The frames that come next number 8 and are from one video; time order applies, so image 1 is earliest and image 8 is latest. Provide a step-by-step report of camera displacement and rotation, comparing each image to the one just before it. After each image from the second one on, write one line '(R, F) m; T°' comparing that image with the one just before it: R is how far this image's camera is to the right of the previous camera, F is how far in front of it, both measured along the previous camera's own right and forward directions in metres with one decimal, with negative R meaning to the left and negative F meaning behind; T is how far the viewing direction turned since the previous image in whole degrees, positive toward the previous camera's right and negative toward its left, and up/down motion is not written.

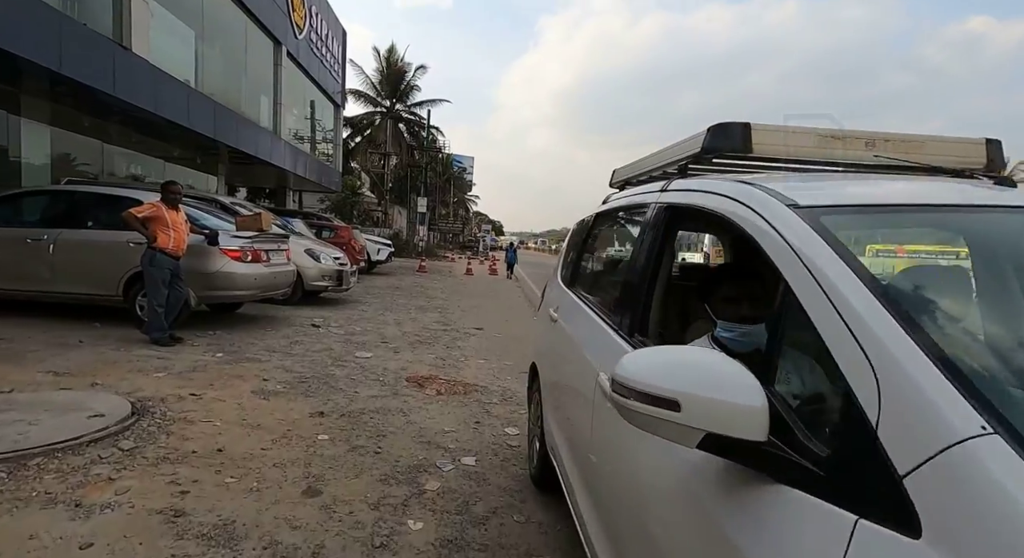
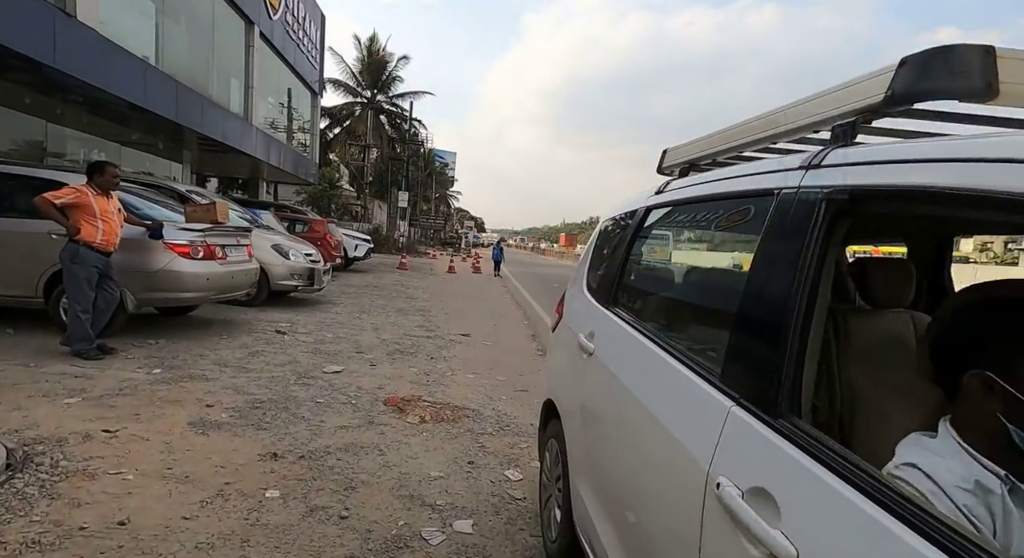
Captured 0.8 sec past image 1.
(-0.2, +0.8) m; +2°
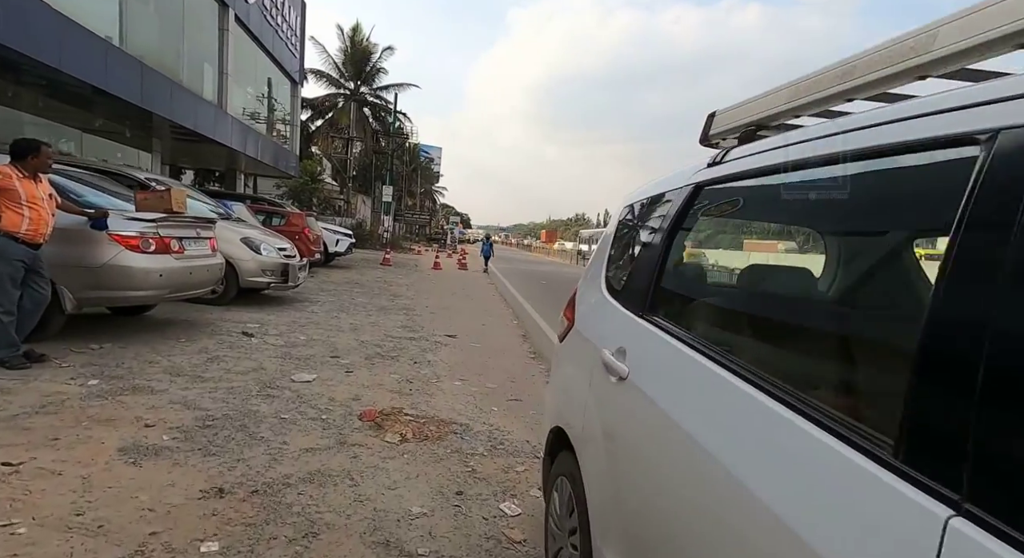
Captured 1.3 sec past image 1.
(-0.1, +0.6) m; +2°
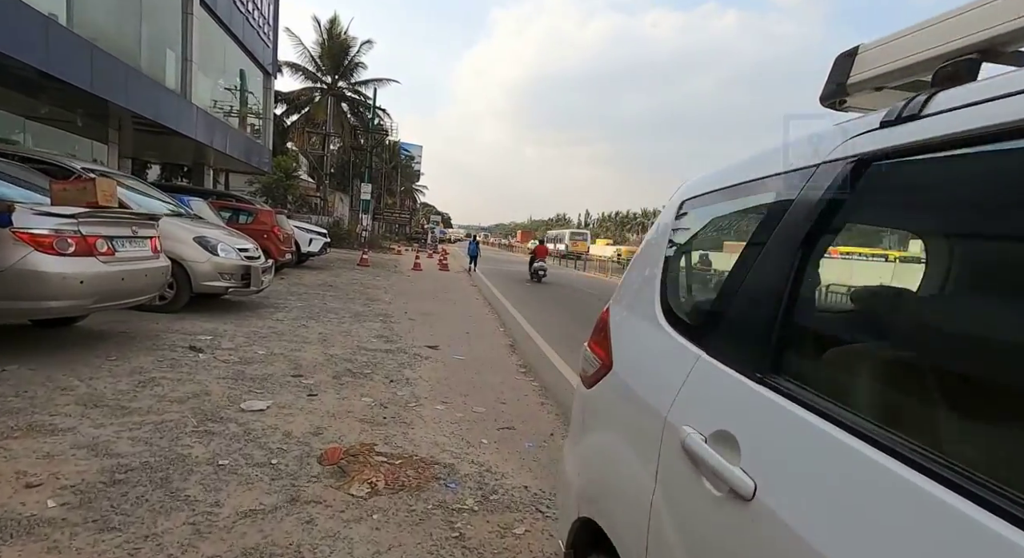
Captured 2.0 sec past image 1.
(-0.1, +0.7) m; +2°
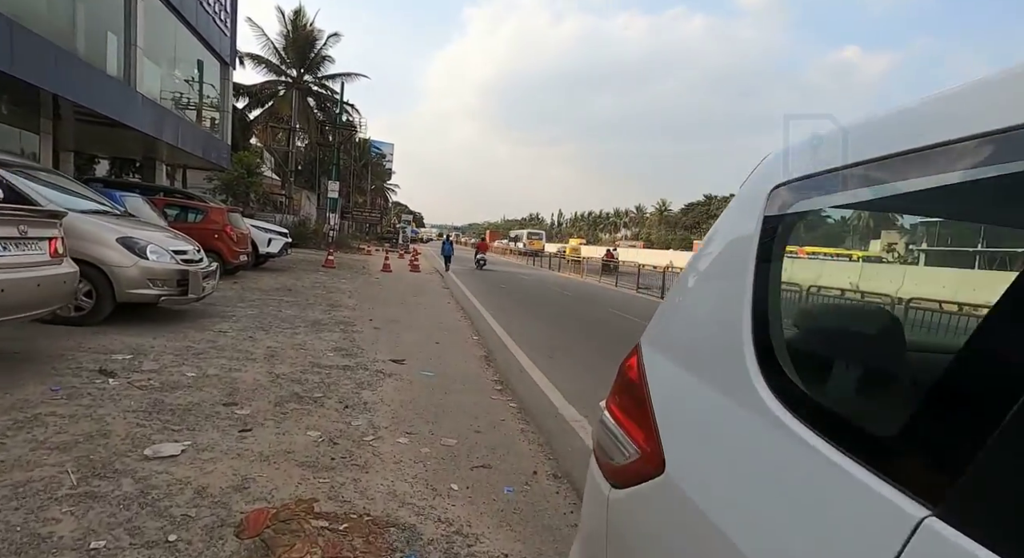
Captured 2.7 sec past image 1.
(0.0, +0.7) m; +3°
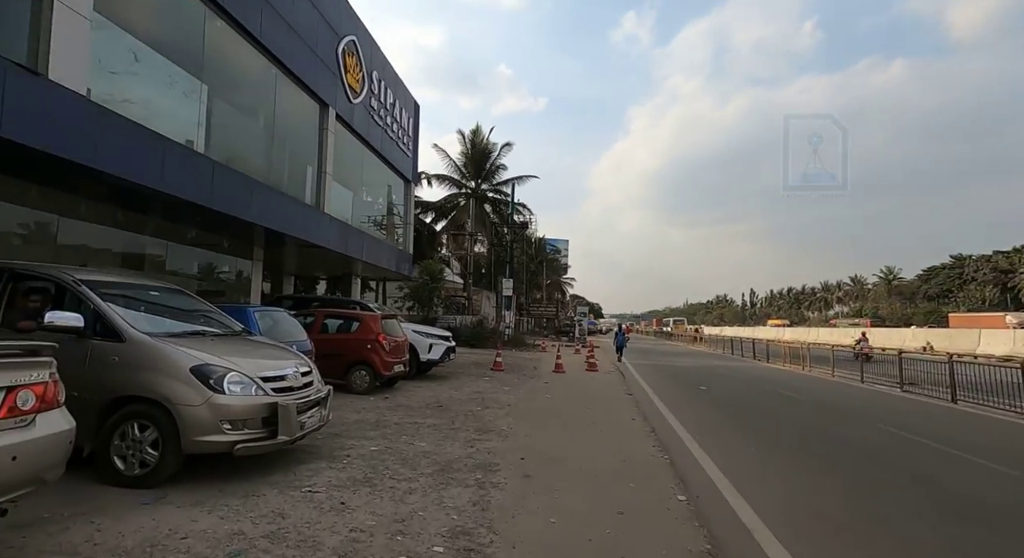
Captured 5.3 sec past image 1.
(-0.3, +2.7) m; -19°
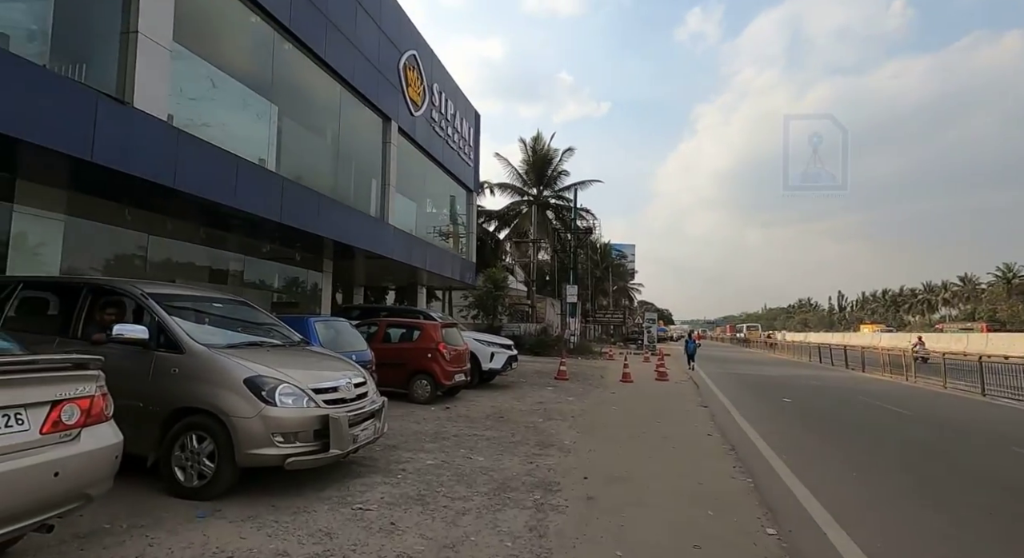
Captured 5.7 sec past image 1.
(+0.1, +0.4) m; -7°
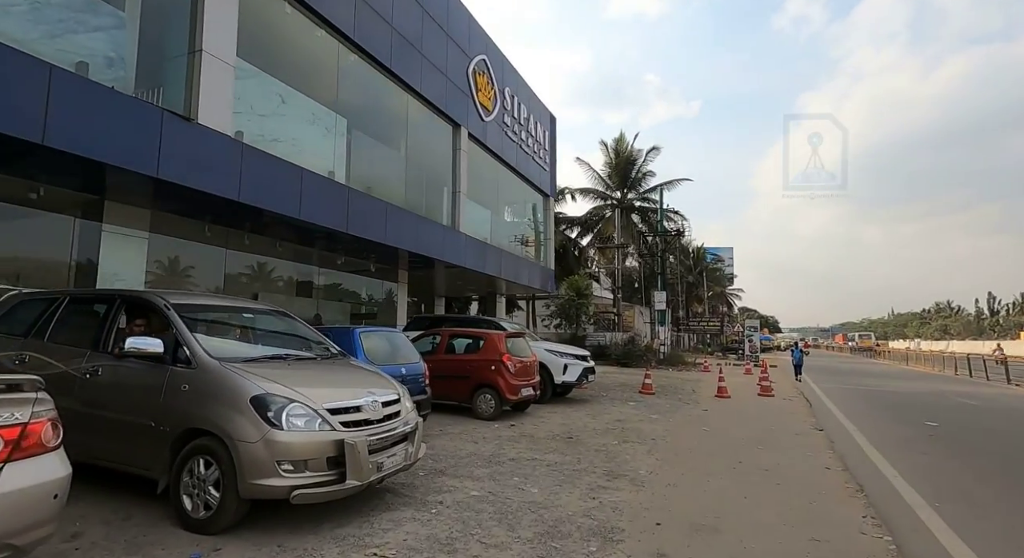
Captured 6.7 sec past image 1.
(+0.4, +1.0) m; -10°
